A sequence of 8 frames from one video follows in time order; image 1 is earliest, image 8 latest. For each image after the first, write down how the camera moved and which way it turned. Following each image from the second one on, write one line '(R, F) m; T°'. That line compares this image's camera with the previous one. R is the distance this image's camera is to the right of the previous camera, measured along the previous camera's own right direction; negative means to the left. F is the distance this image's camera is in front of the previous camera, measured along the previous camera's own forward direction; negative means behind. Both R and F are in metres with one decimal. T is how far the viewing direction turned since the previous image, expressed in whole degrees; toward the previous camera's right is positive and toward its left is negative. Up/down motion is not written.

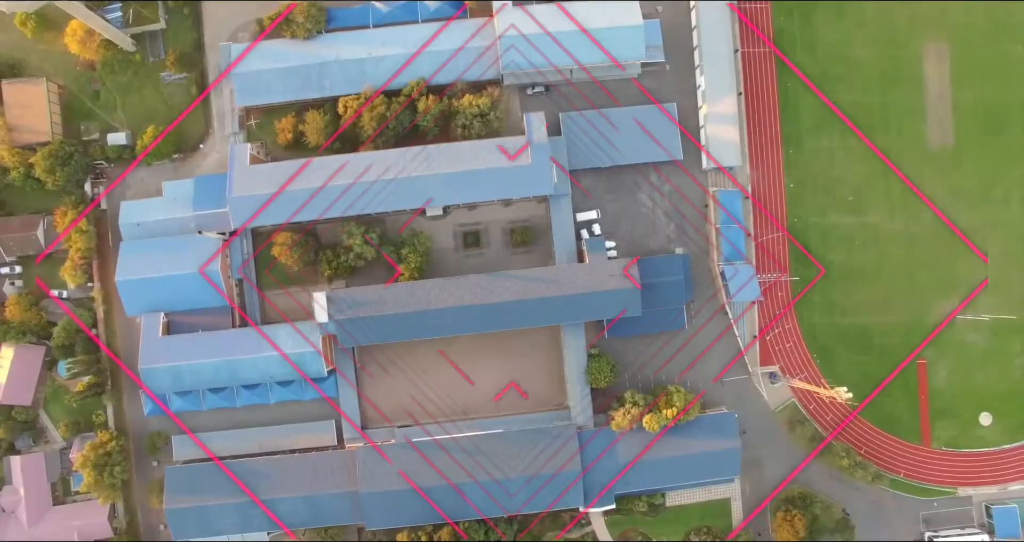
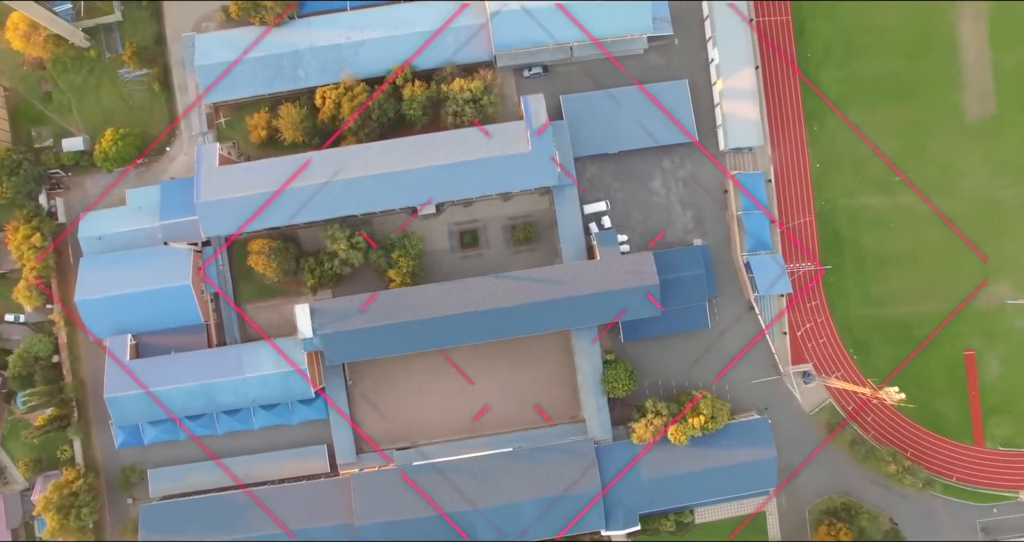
(-0.1, +3.0) m; 0°
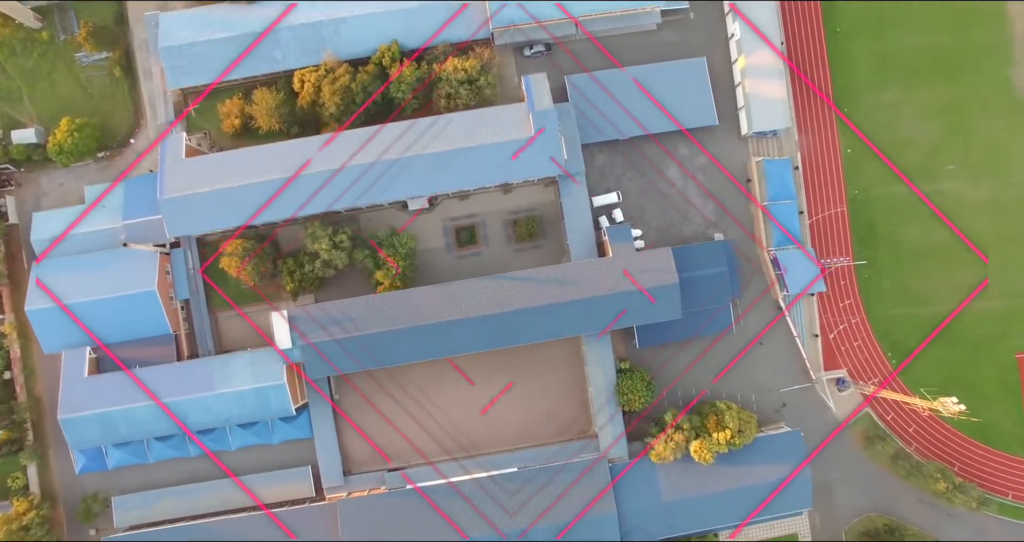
(-0.1, +2.8) m; 0°
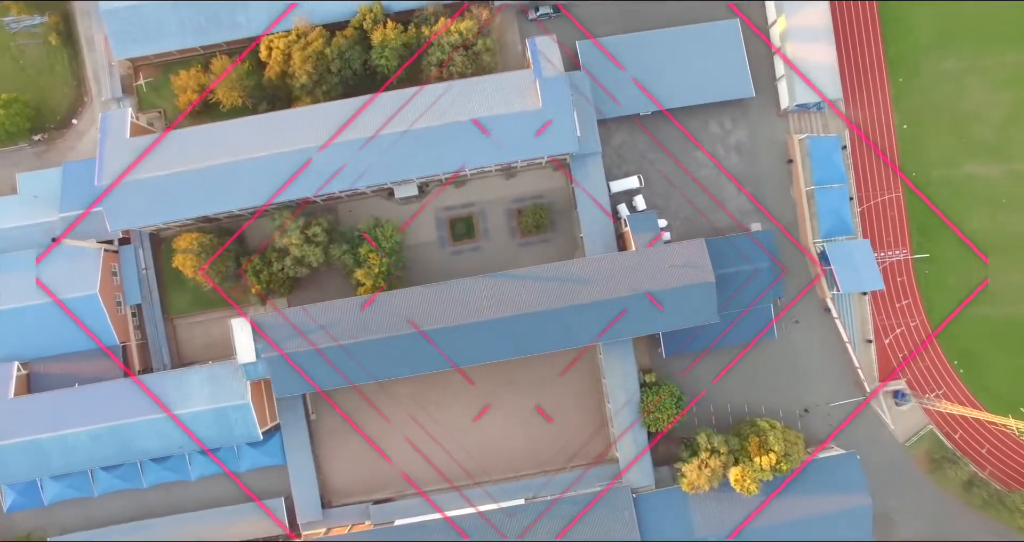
(-0.2, +3.7) m; 0°
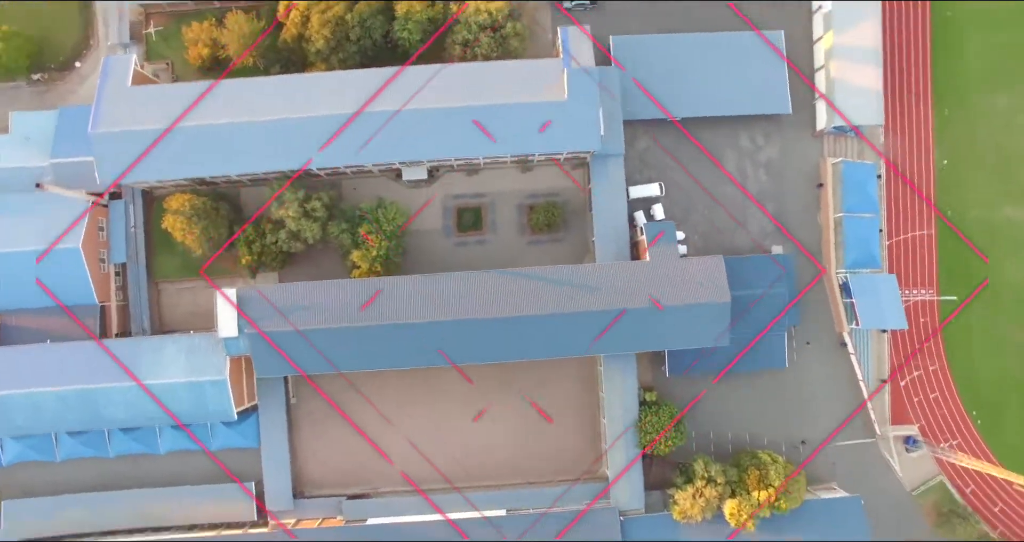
(-0.2, +1.1) m; 0°
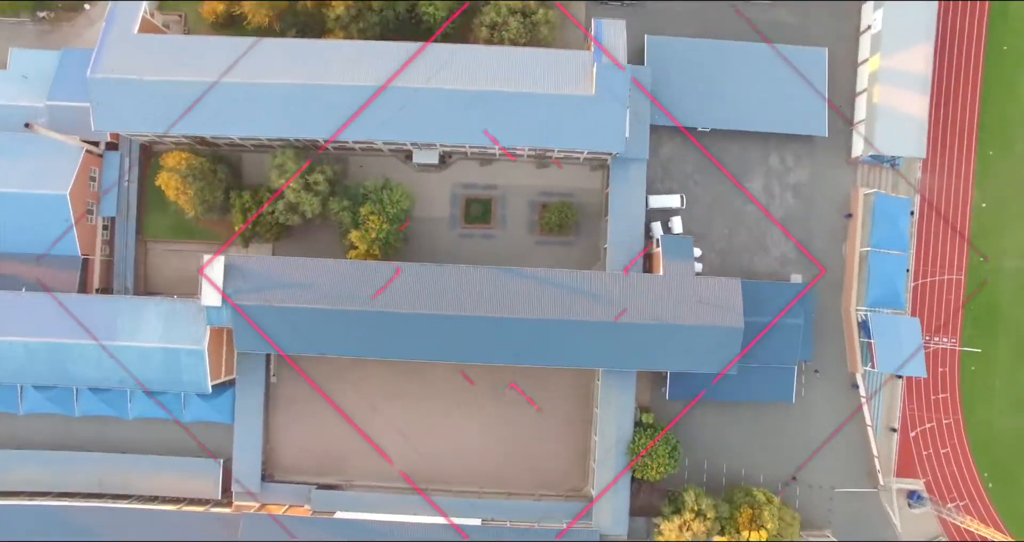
(0.0, +1.1) m; 0°
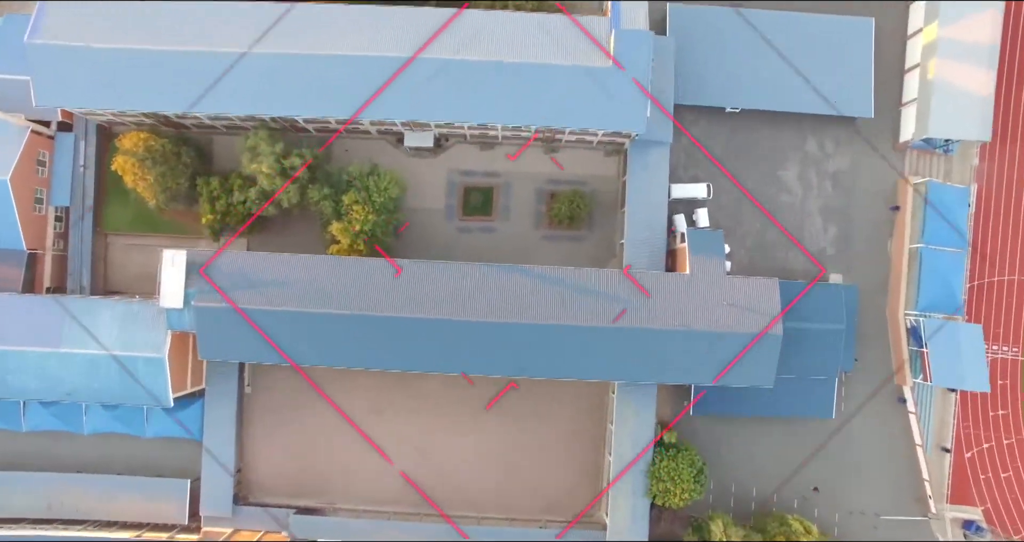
(-0.1, +2.3) m; 0°
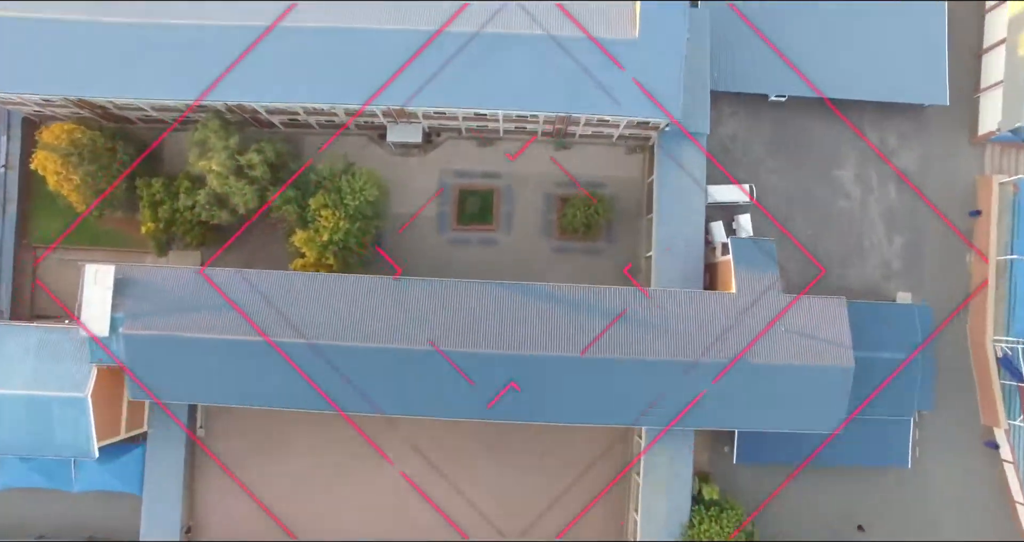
(0.0, +3.0) m; 0°
